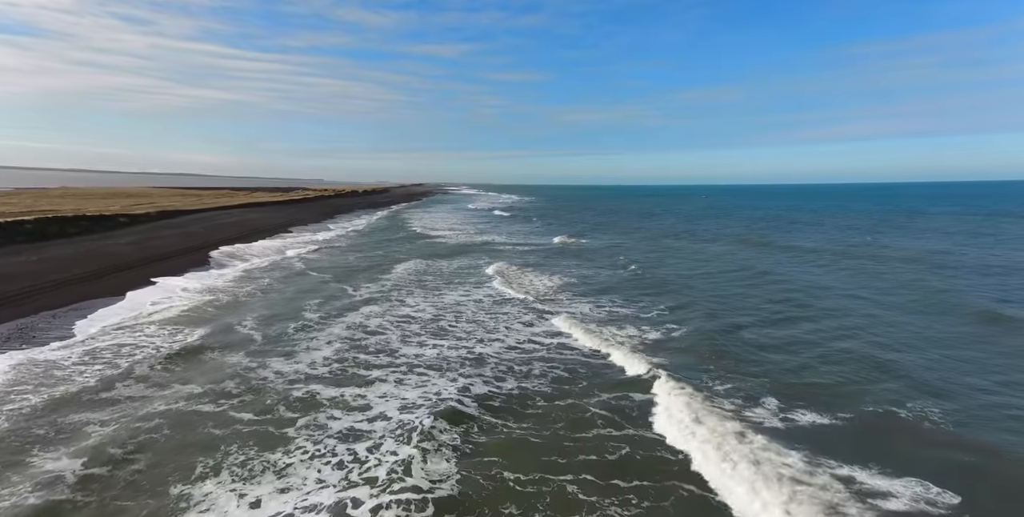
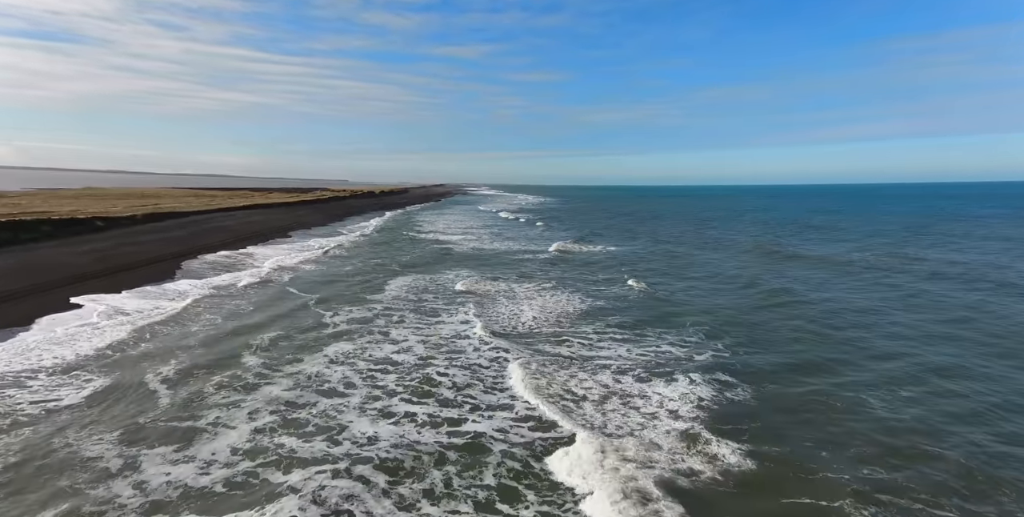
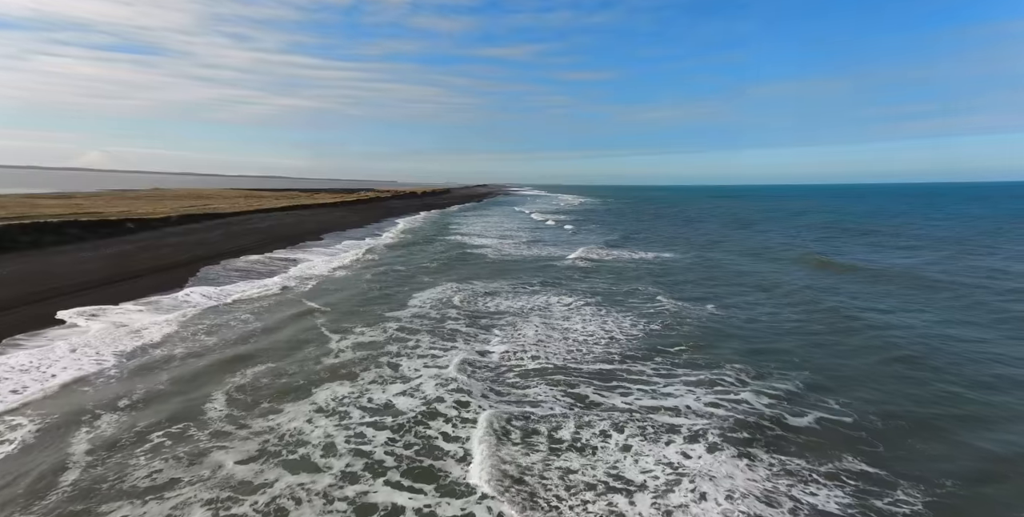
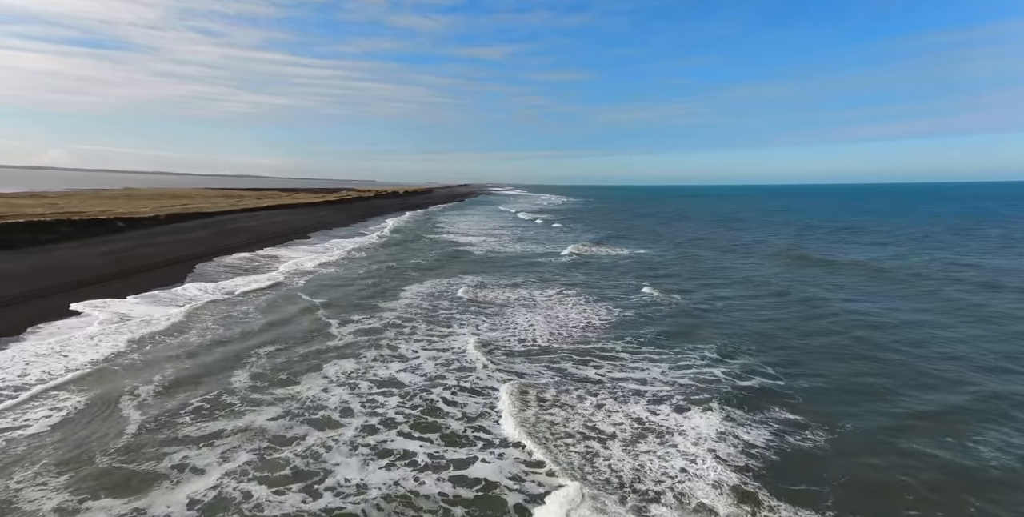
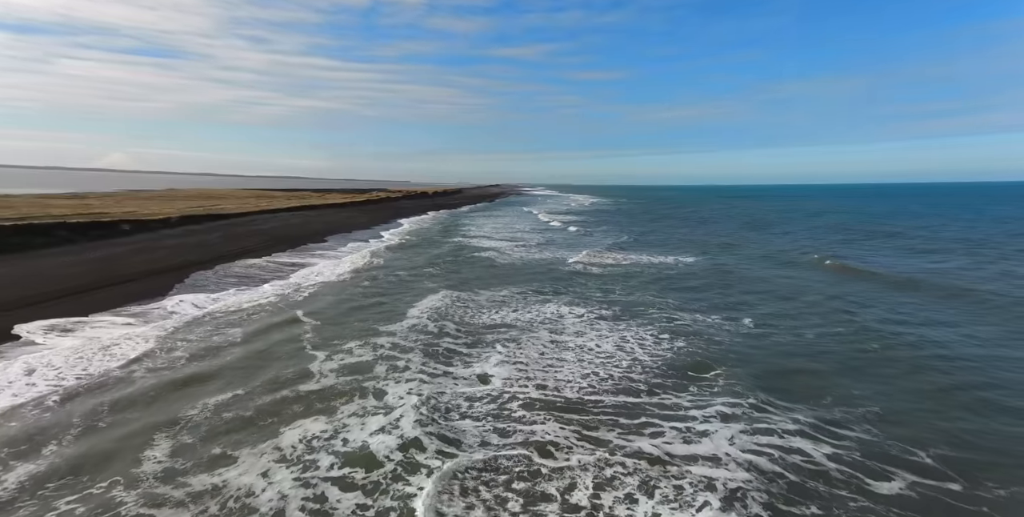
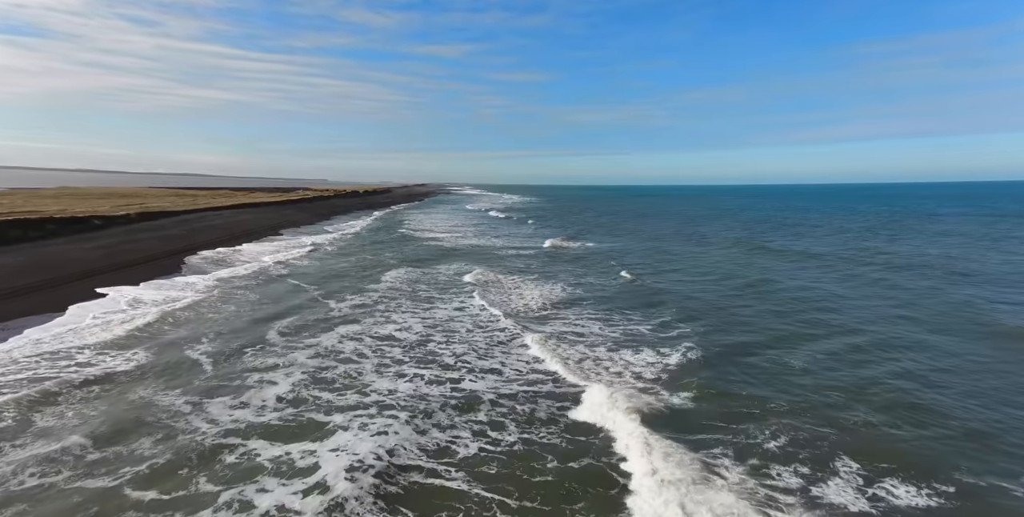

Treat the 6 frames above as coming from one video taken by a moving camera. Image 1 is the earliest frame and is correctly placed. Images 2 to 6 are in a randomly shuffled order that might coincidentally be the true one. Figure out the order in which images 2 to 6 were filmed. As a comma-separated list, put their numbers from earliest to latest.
6, 2, 4, 3, 5
